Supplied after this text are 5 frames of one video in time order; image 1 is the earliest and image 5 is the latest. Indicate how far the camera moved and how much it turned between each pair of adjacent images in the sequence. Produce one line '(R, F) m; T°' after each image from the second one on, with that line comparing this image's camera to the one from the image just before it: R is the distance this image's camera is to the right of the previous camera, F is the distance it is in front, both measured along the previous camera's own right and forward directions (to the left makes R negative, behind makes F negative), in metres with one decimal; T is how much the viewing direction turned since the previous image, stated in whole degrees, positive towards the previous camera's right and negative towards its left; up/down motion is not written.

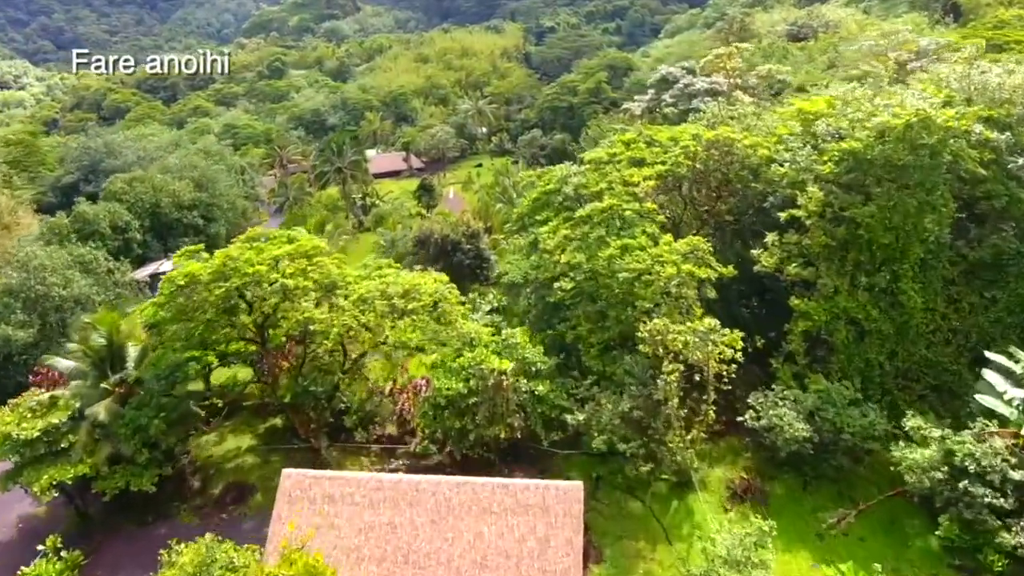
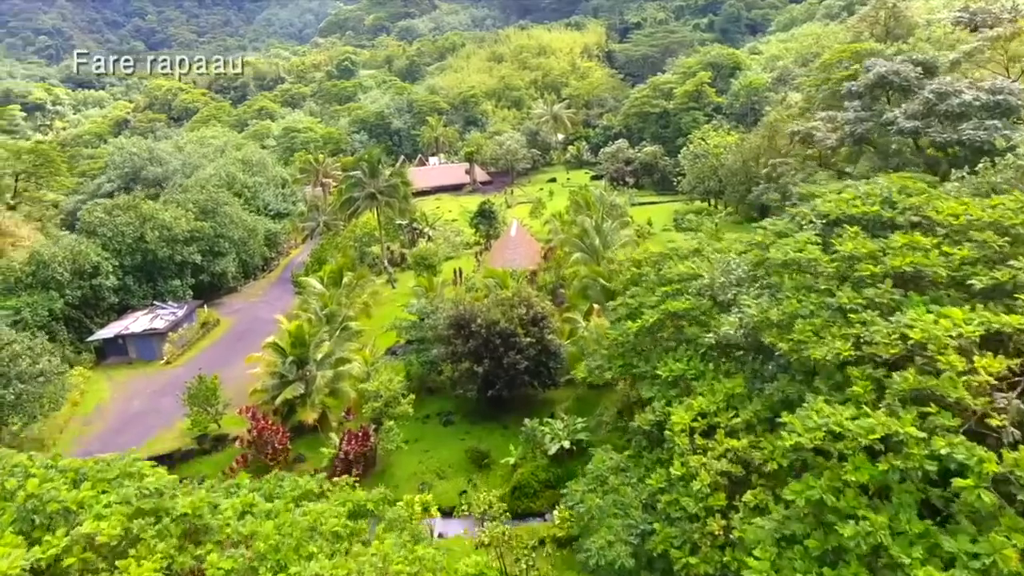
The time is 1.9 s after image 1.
(-0.5, +12.9) m; -6°
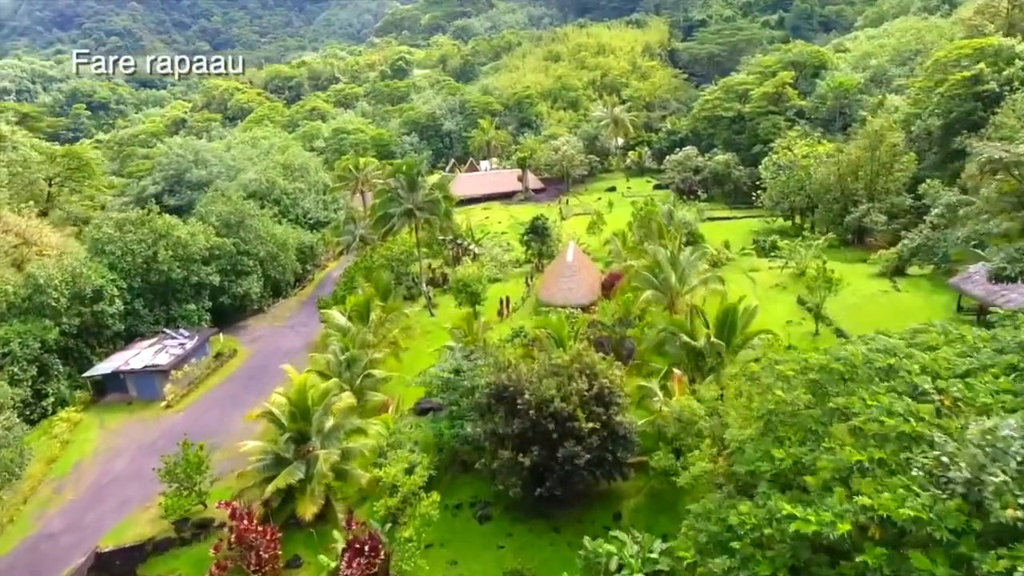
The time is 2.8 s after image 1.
(-0.3, +5.7) m; -4°
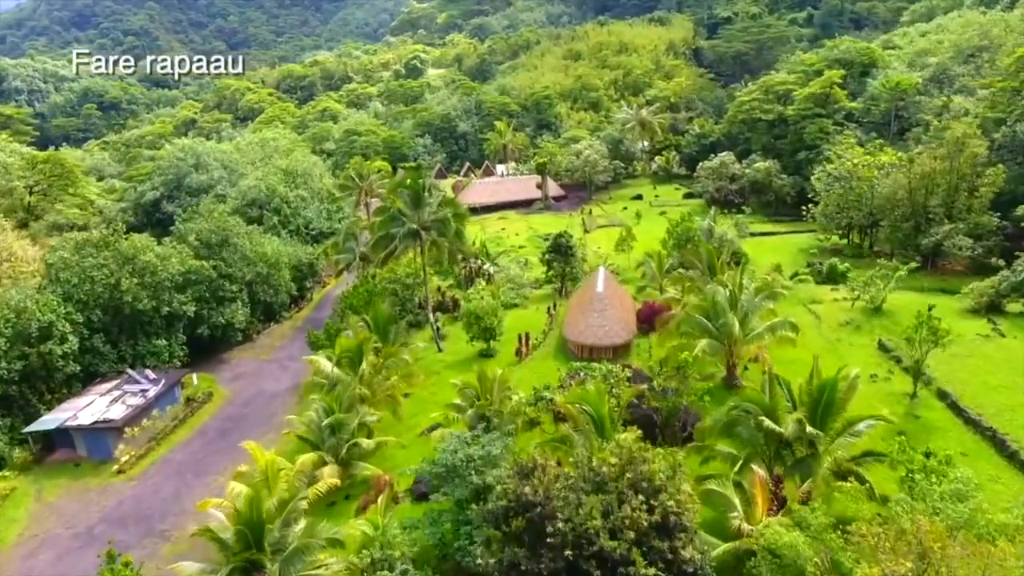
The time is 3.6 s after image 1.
(-0.3, +5.4) m; -1°
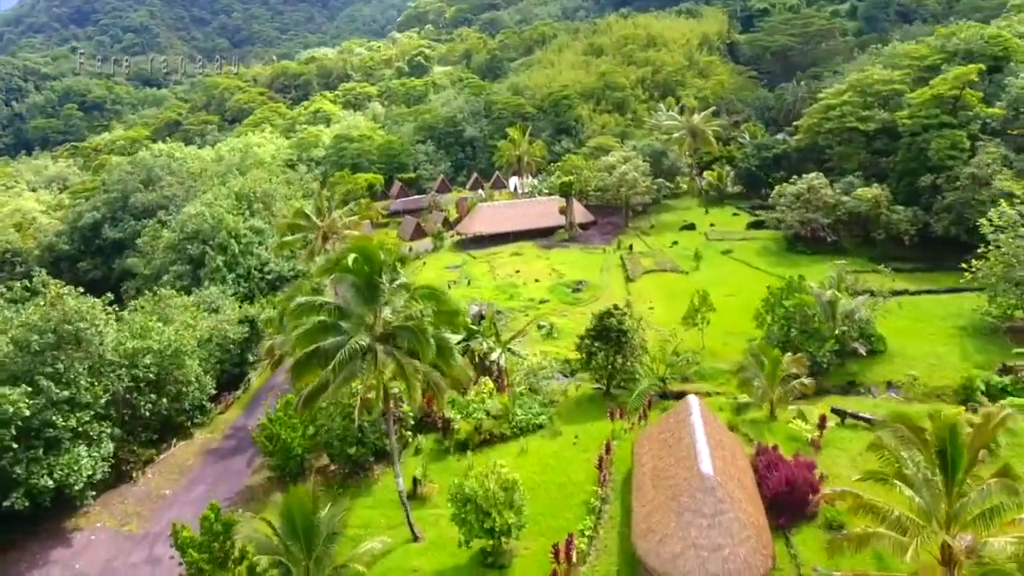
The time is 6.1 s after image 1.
(-0.5, +14.5) m; -1°
